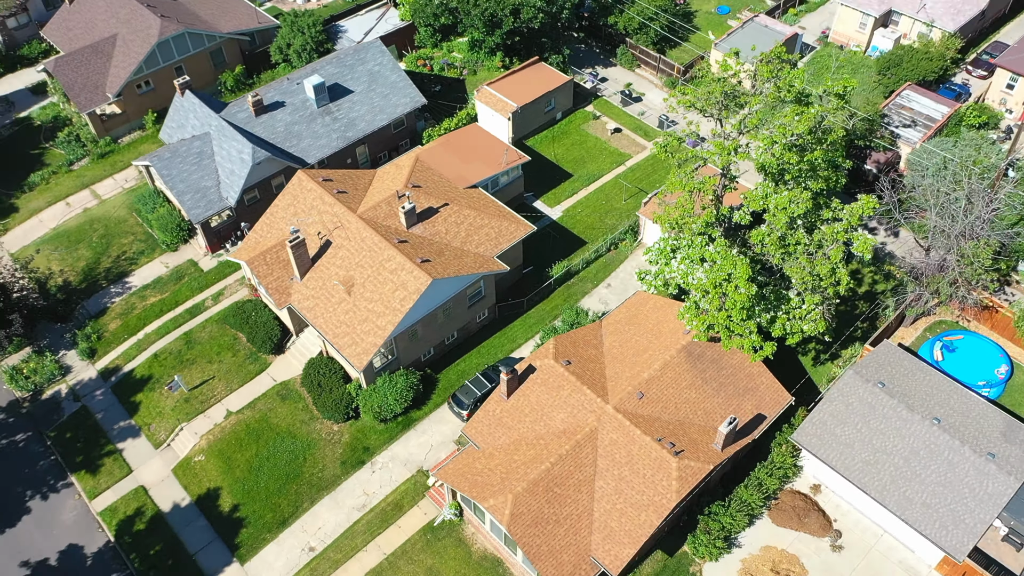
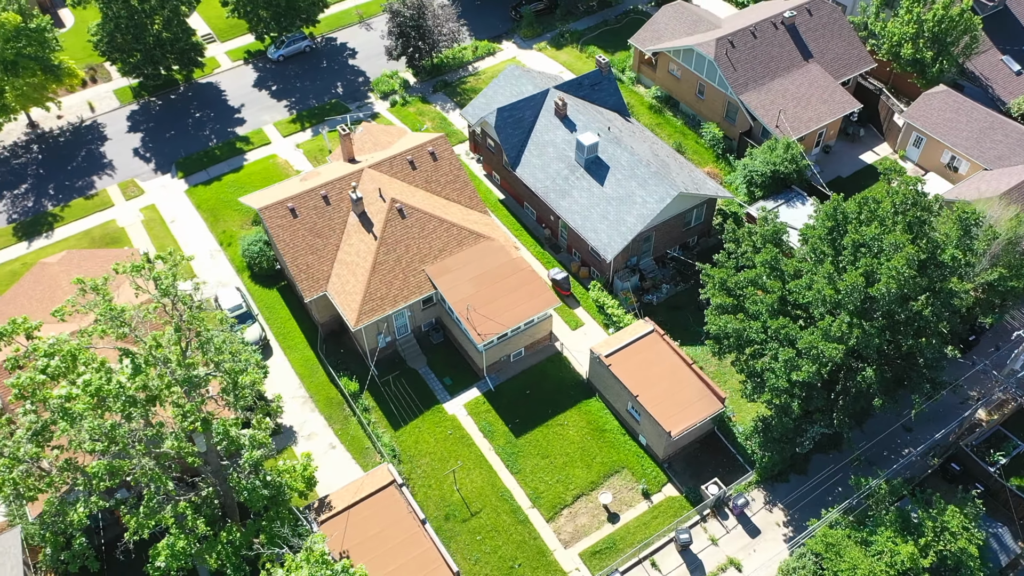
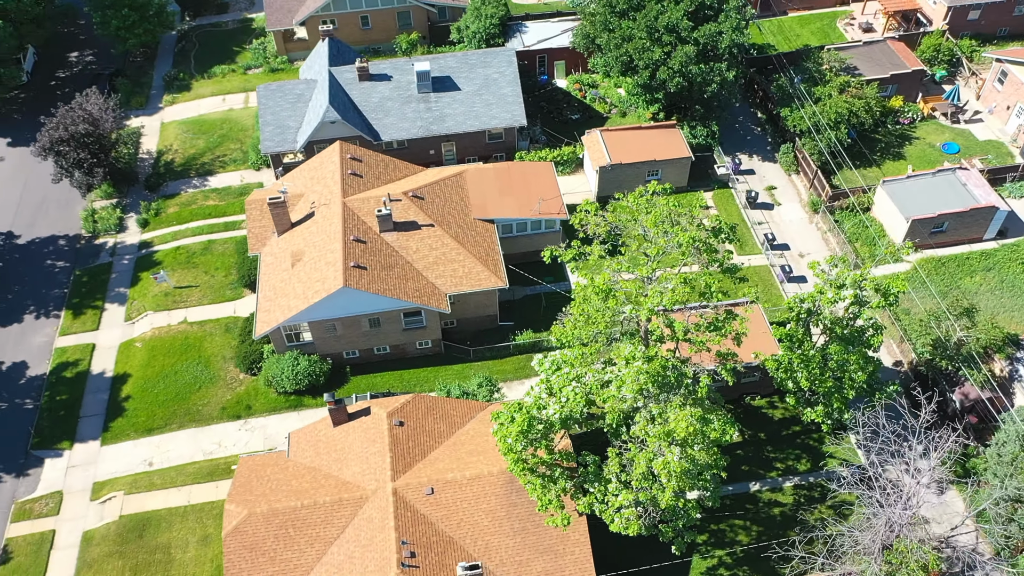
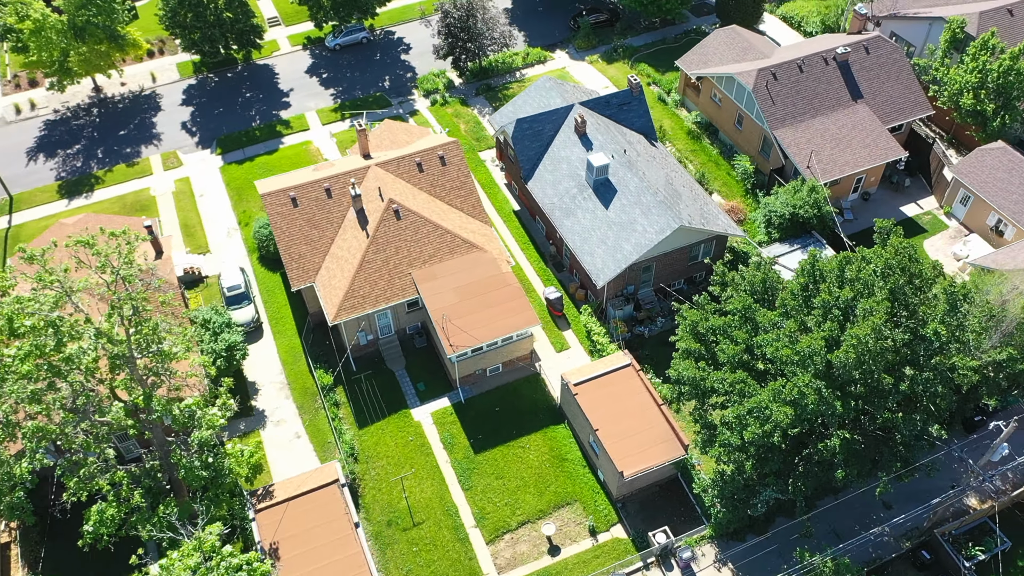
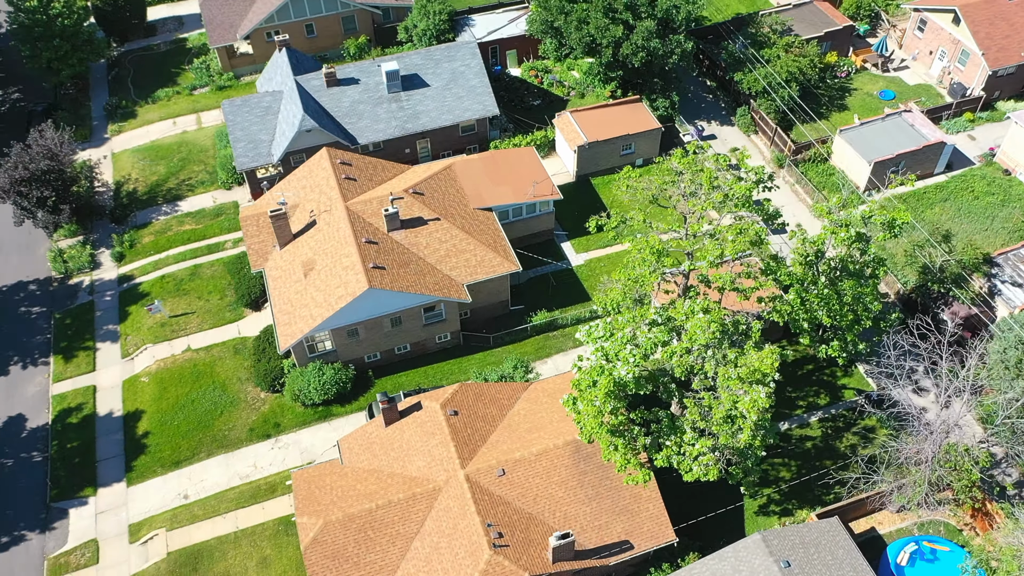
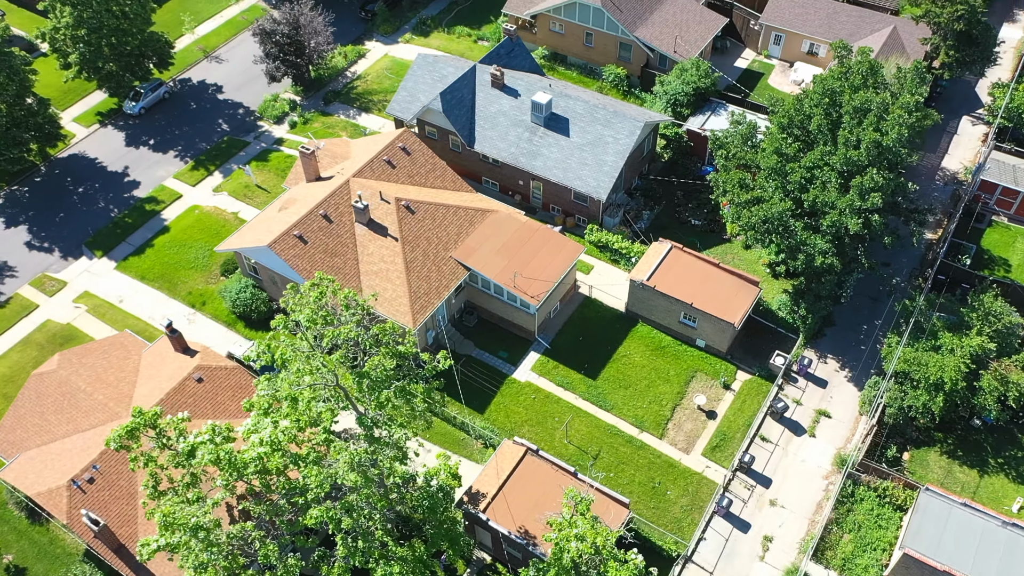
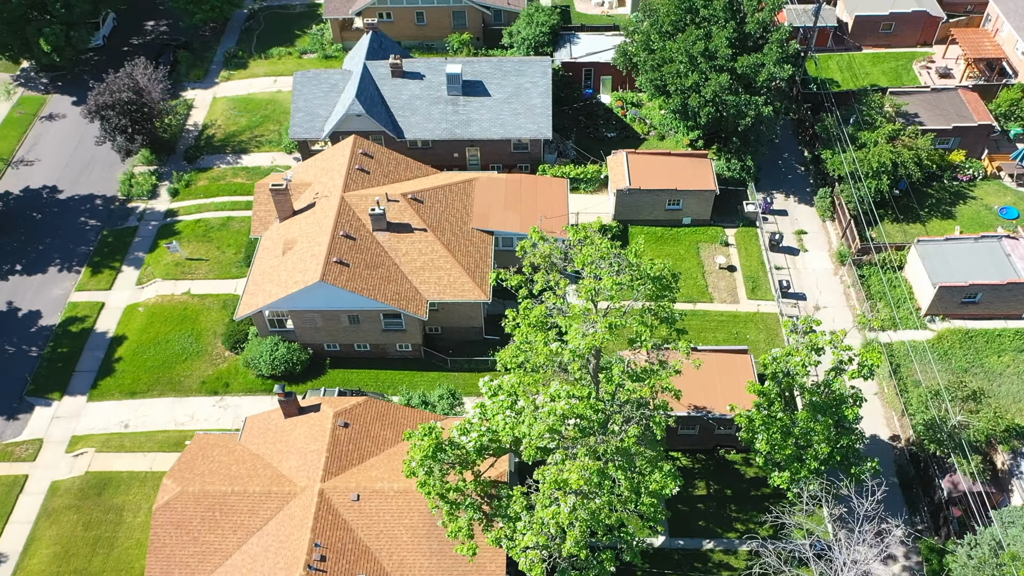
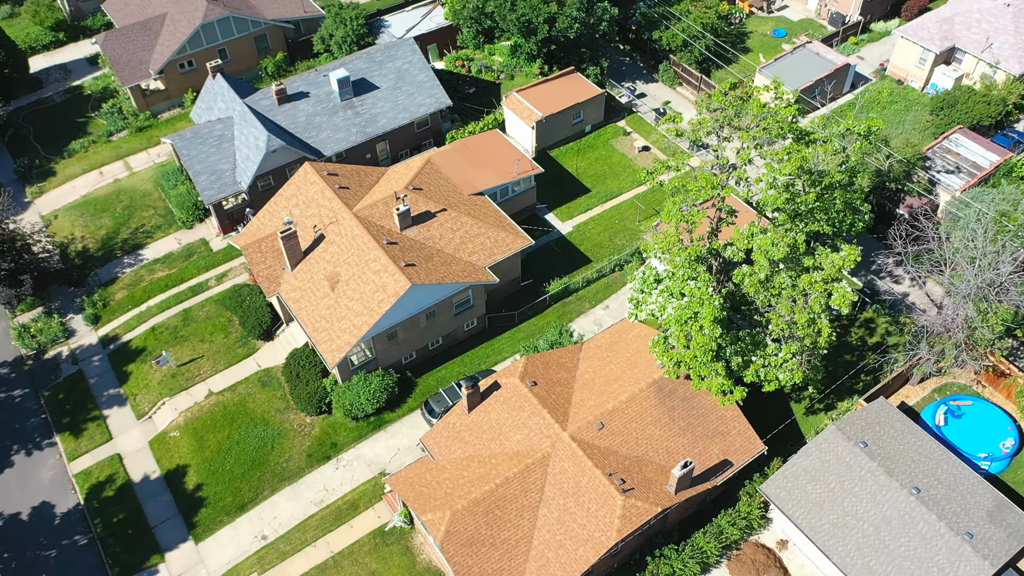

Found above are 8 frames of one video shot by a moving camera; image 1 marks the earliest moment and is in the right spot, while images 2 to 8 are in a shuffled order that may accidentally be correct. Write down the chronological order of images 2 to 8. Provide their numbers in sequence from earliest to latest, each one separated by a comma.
8, 5, 3, 7, 6, 2, 4
